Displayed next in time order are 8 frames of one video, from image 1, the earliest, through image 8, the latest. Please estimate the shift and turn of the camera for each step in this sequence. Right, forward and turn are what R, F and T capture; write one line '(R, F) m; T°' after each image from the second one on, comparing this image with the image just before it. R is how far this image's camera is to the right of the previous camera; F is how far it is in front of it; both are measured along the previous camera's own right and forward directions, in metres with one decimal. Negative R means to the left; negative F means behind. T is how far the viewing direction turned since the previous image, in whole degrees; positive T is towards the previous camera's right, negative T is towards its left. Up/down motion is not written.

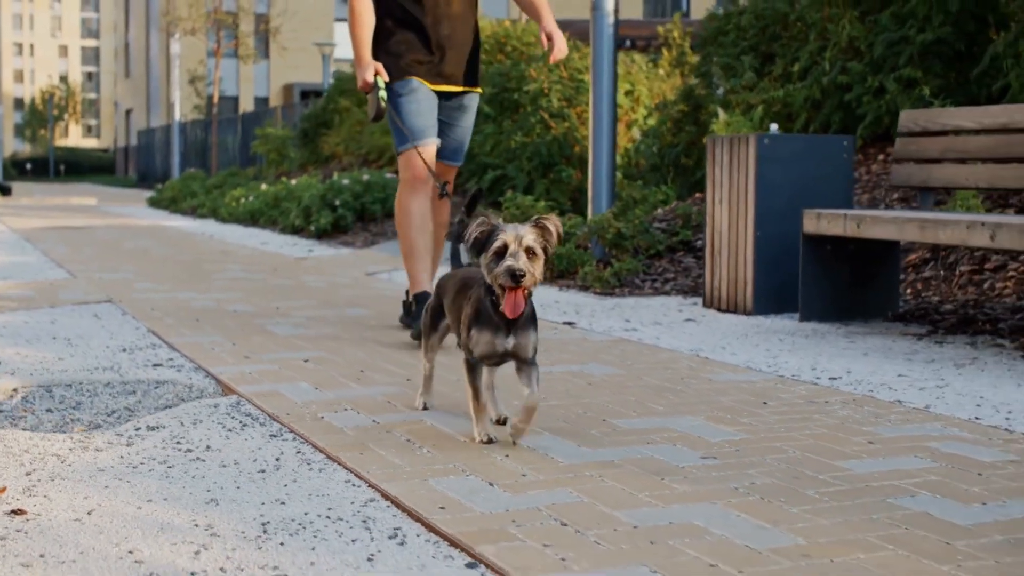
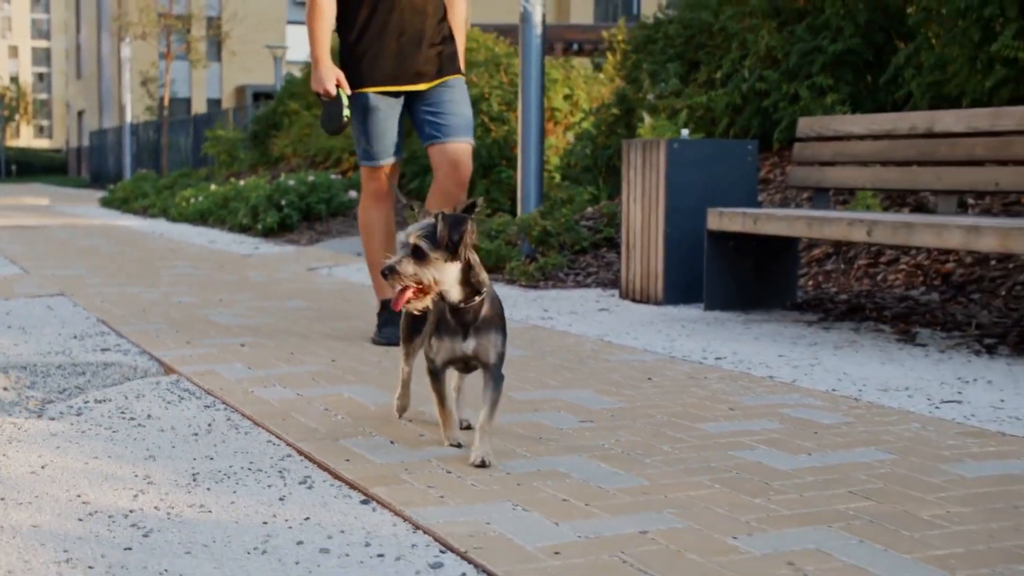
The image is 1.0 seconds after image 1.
(+0.2, -0.6) m; +2°
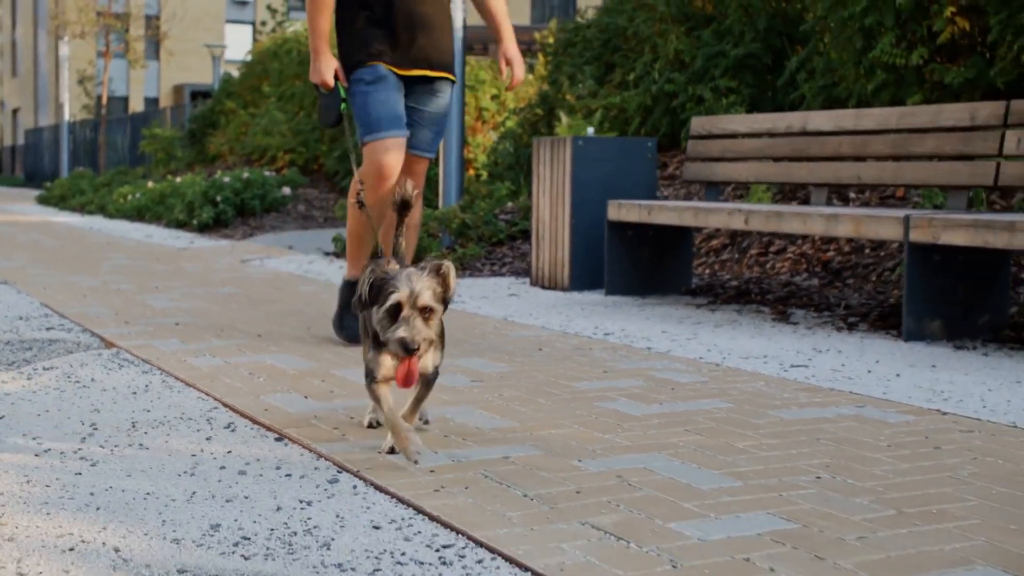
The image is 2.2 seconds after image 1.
(+0.1, -0.7) m; +2°
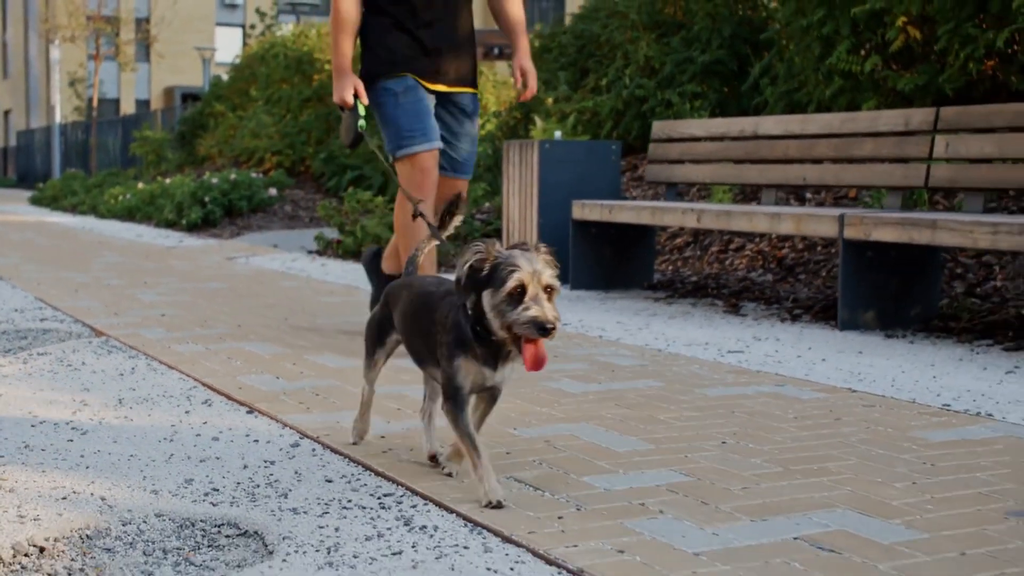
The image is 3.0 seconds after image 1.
(+0.1, -0.5) m; 0°
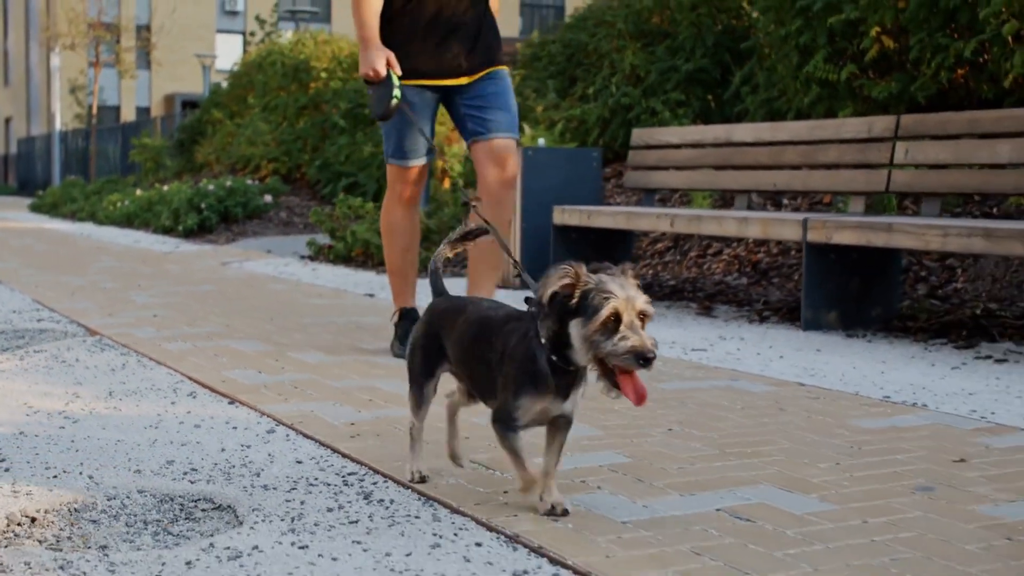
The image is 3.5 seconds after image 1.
(+0.1, -0.3) m; 0°
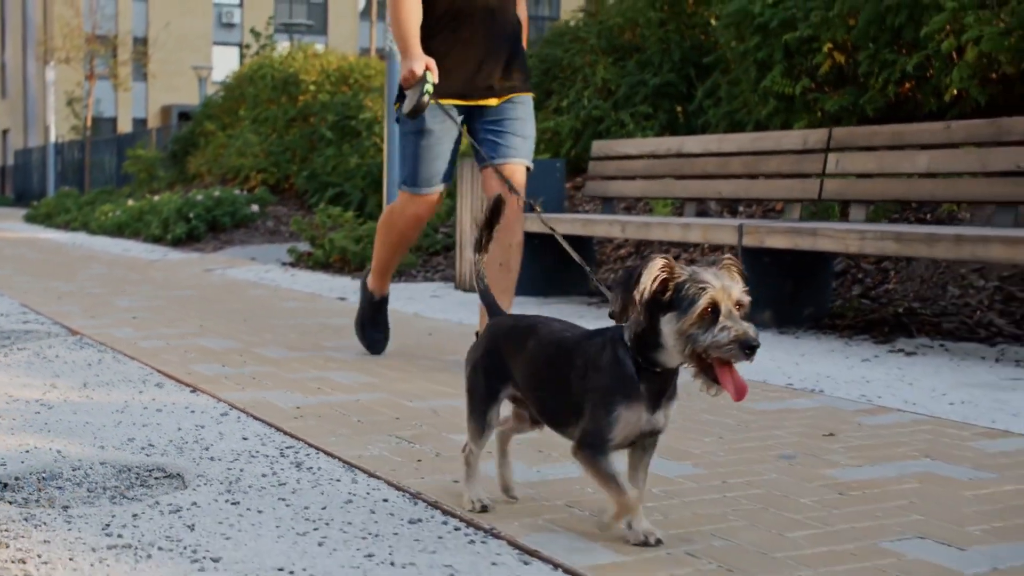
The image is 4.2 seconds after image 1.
(+0.2, -0.5) m; 0°
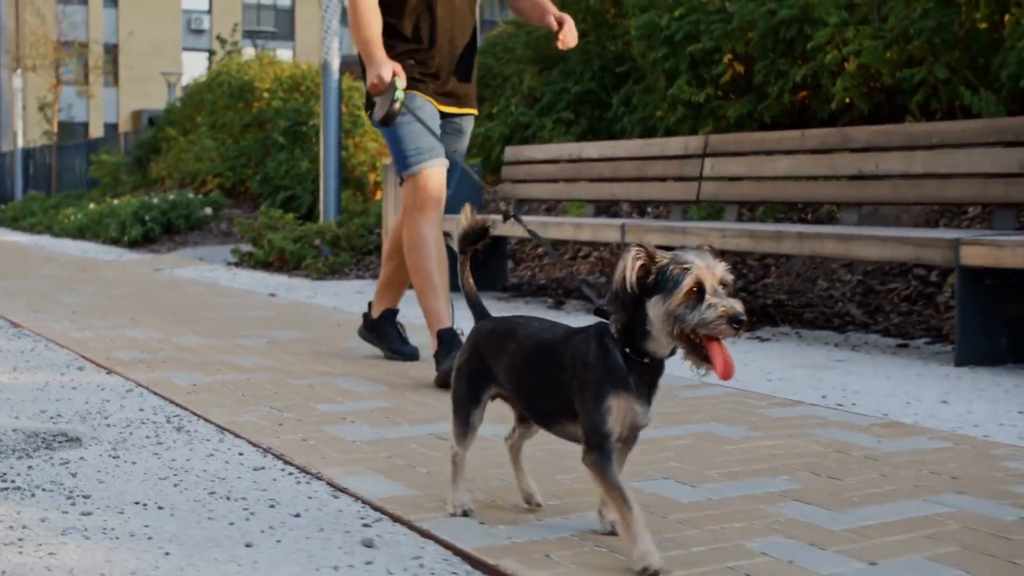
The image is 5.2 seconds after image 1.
(+0.4, -0.7) m; +1°
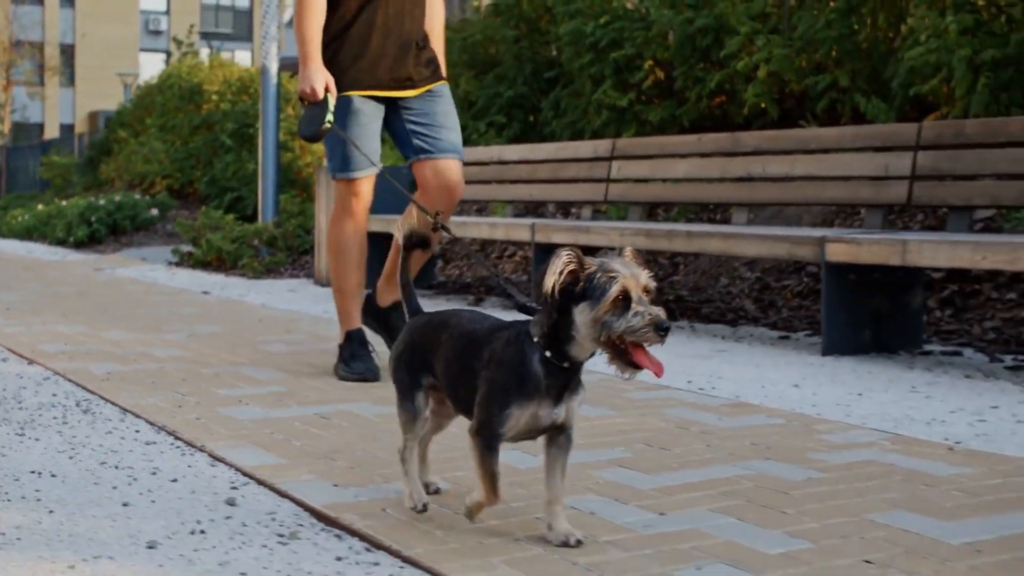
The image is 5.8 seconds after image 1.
(+0.3, -0.4) m; +1°
